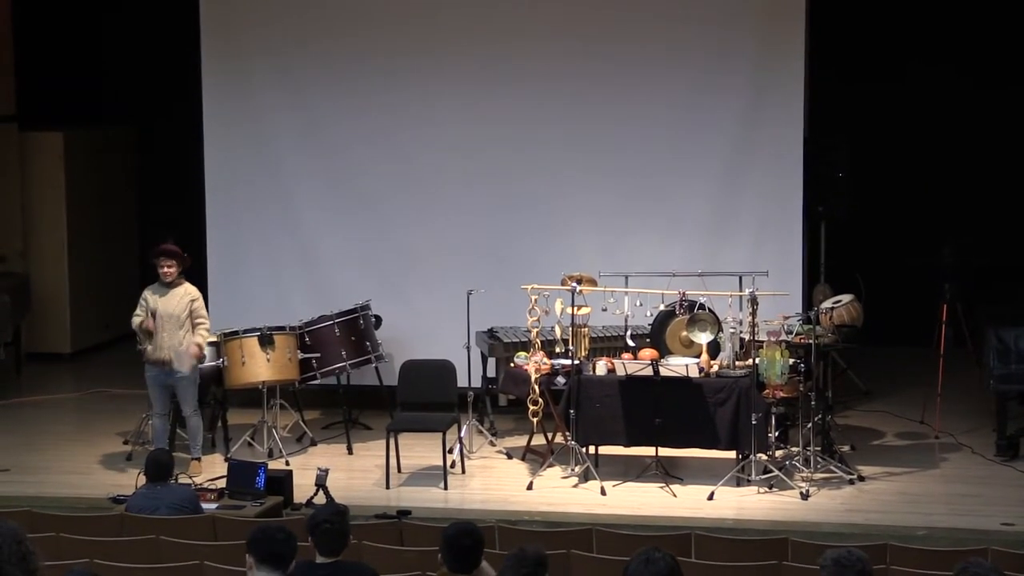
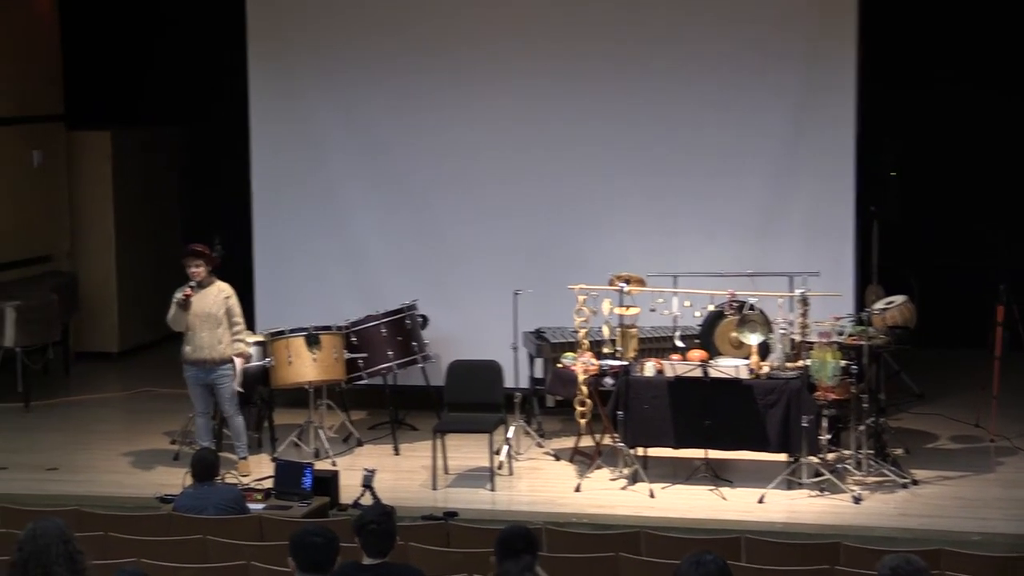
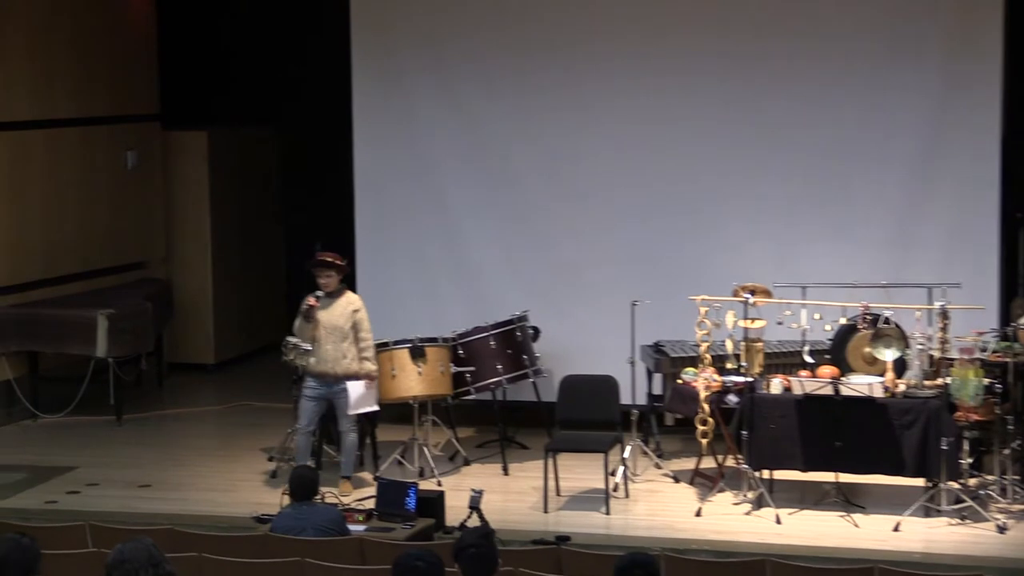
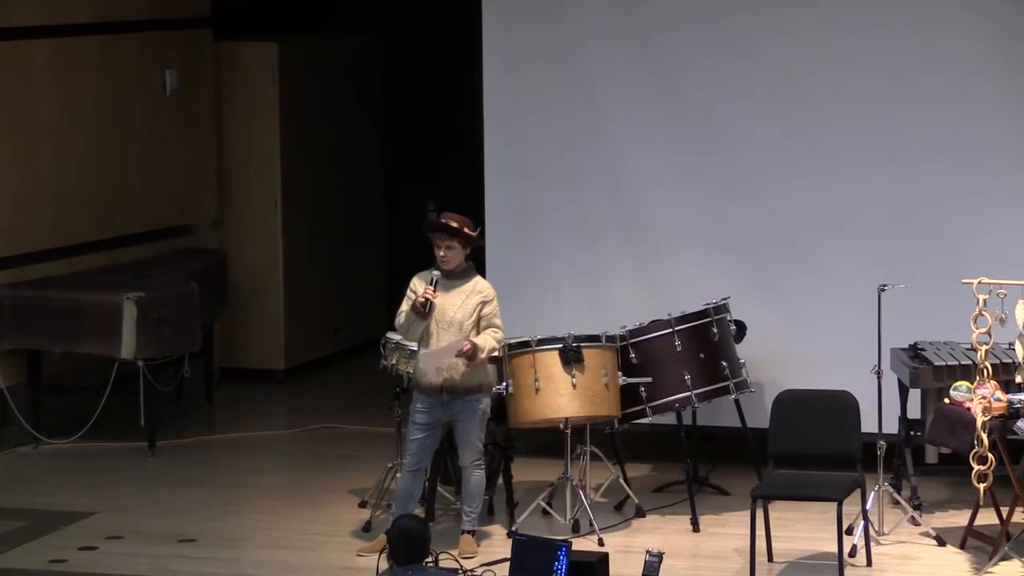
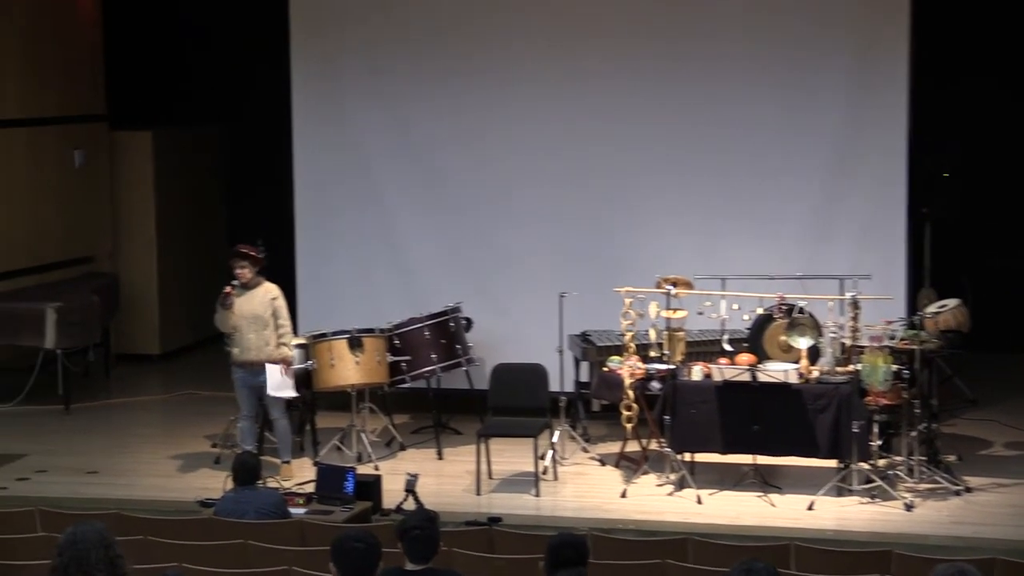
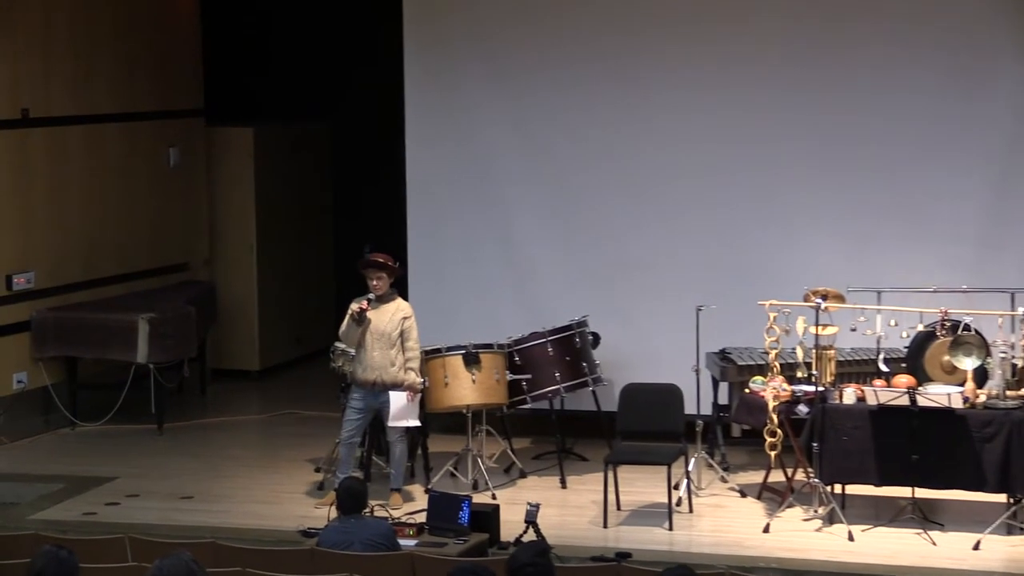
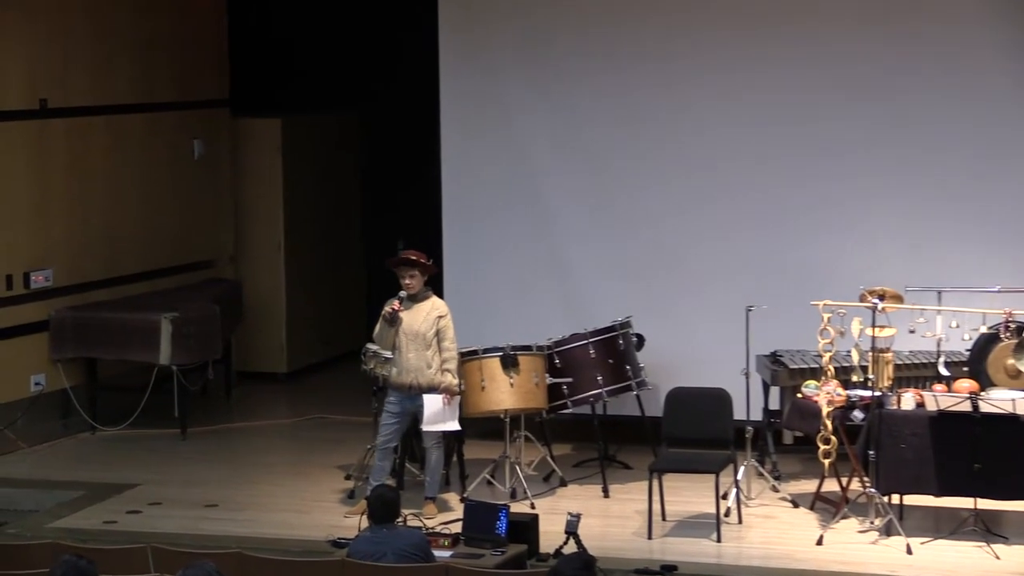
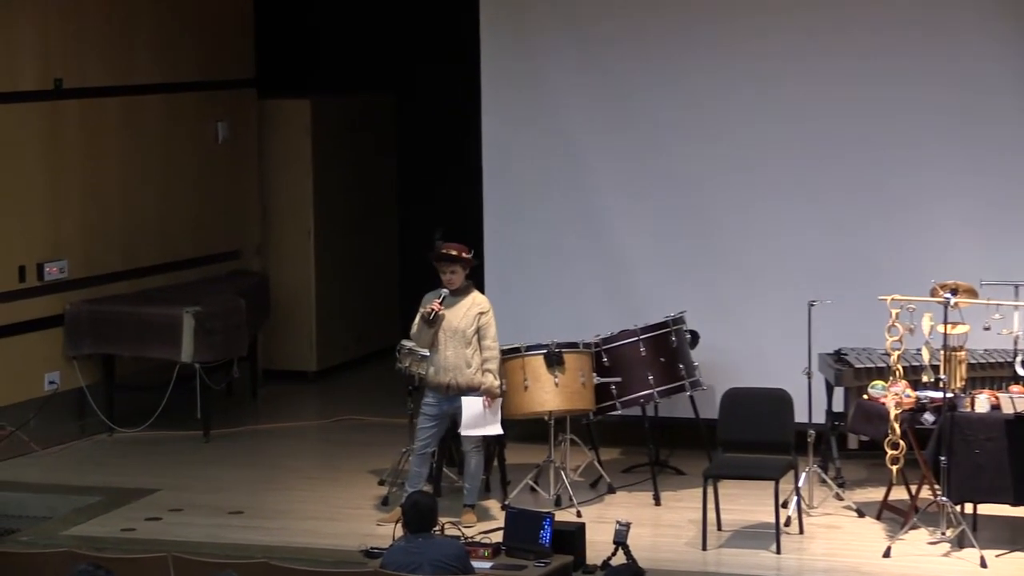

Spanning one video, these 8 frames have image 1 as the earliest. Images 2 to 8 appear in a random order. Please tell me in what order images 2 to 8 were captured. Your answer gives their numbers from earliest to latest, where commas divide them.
2, 5, 3, 6, 7, 8, 4
